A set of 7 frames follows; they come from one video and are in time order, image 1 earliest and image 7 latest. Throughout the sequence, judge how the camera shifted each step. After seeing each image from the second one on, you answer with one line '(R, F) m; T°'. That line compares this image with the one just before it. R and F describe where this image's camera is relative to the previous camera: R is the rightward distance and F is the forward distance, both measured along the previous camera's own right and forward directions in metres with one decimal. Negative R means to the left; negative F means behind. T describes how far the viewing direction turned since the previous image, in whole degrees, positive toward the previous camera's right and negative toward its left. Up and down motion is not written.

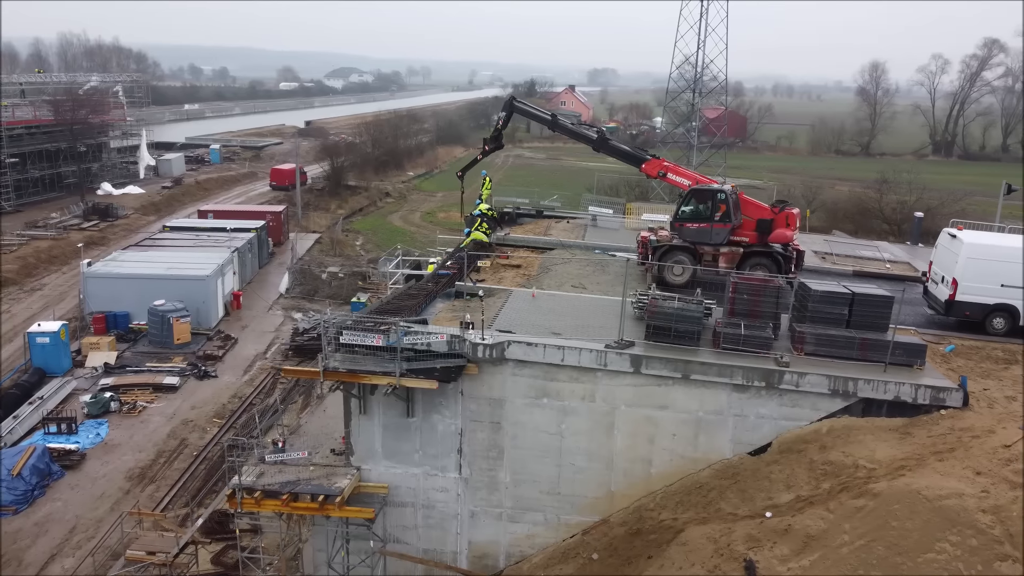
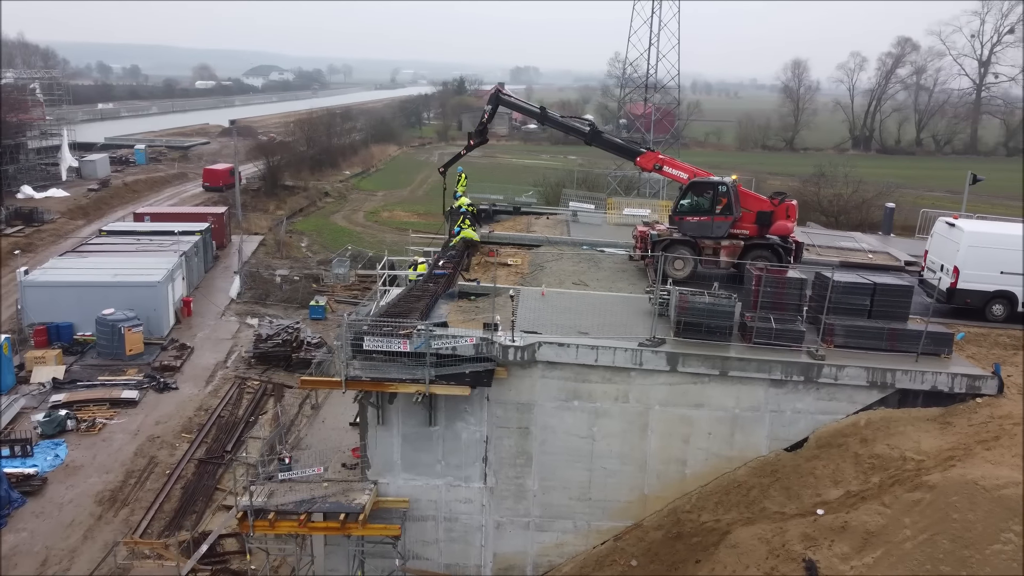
(-1.2, +0.6) m; +5°
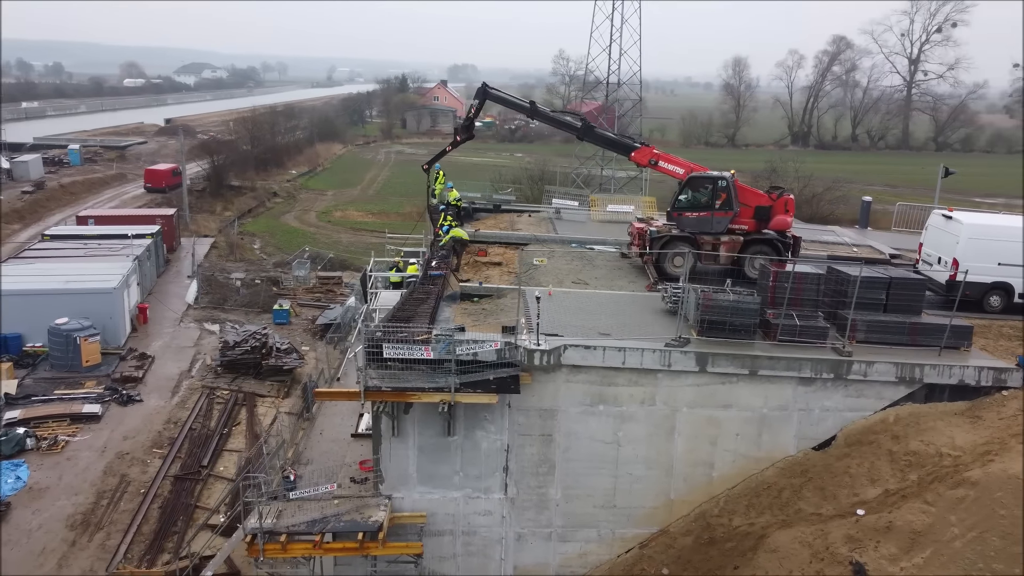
(-0.9, +0.5) m; +4°
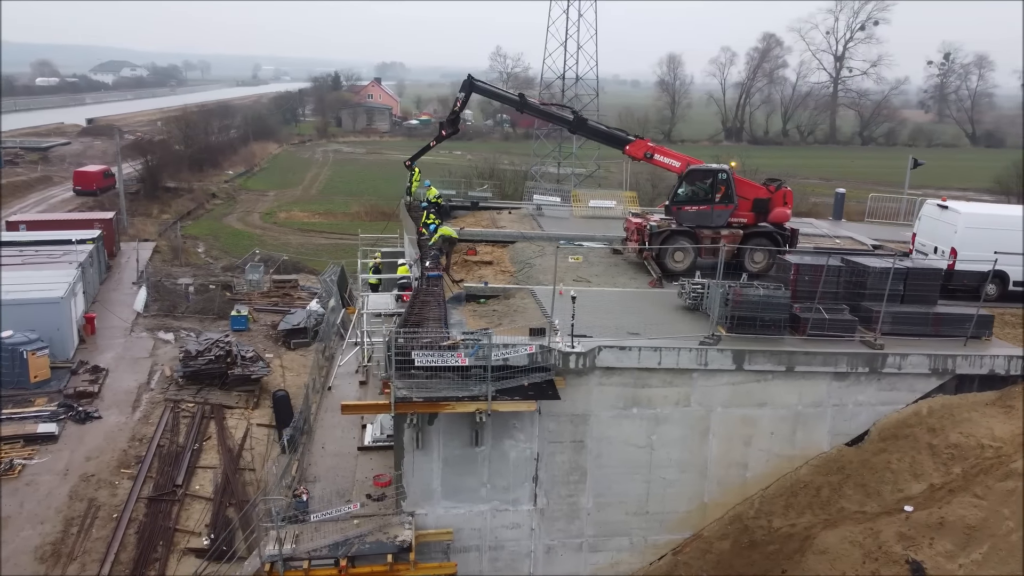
(-1.1, +0.6) m; +5°
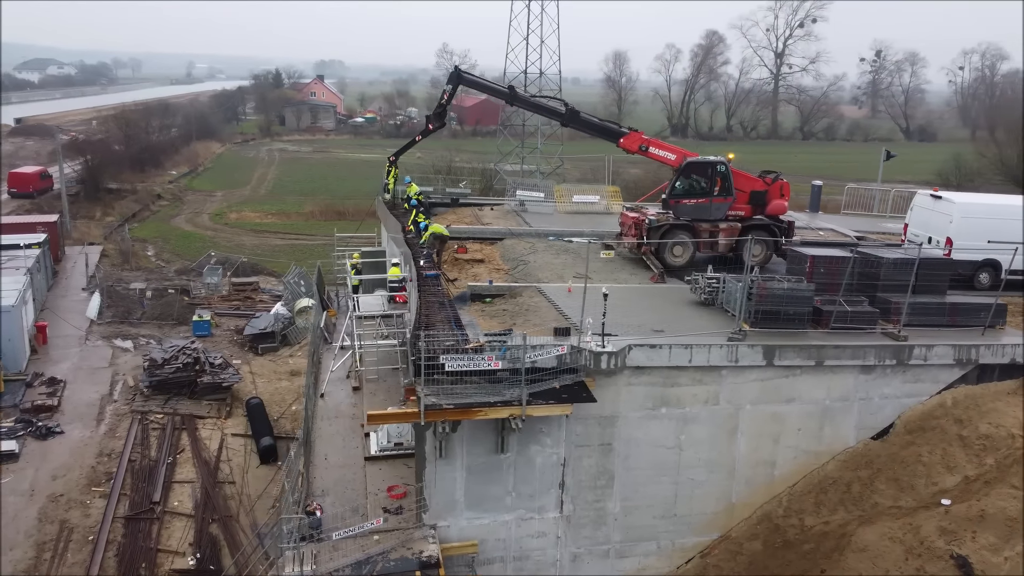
(-0.9, +0.5) m; +4°
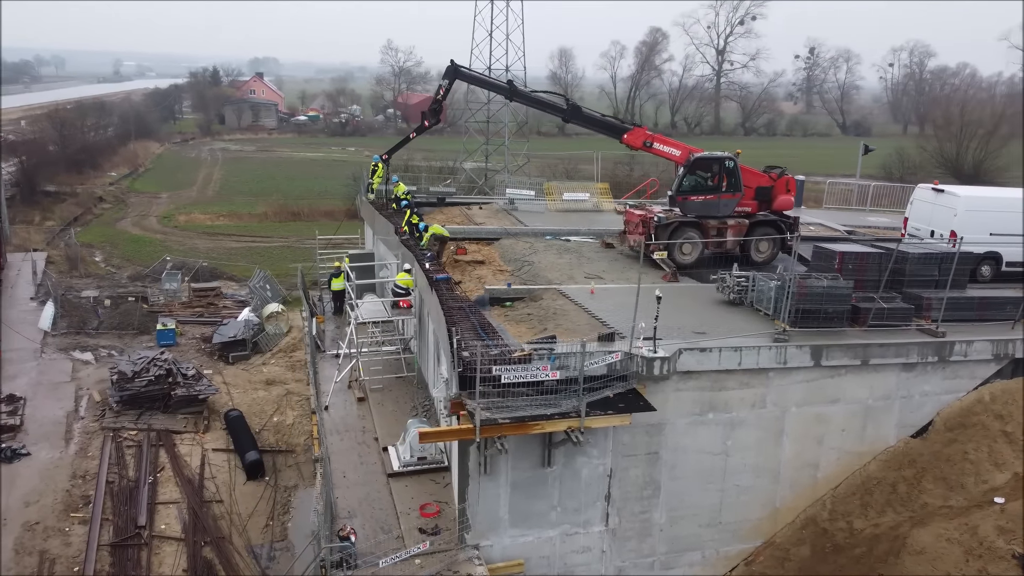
(-1.0, +0.5) m; +4°
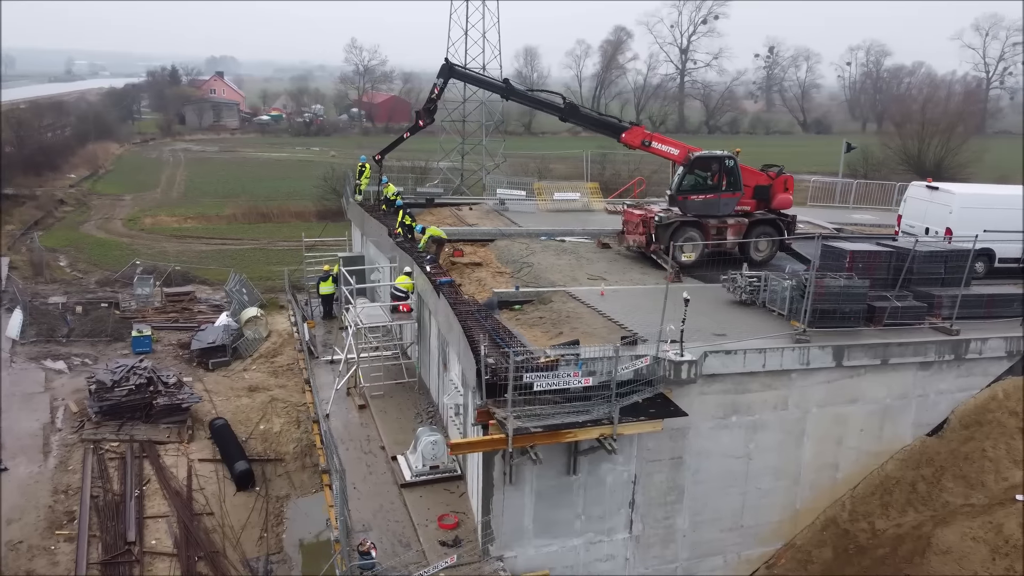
(-0.6, +0.2) m; +3°
